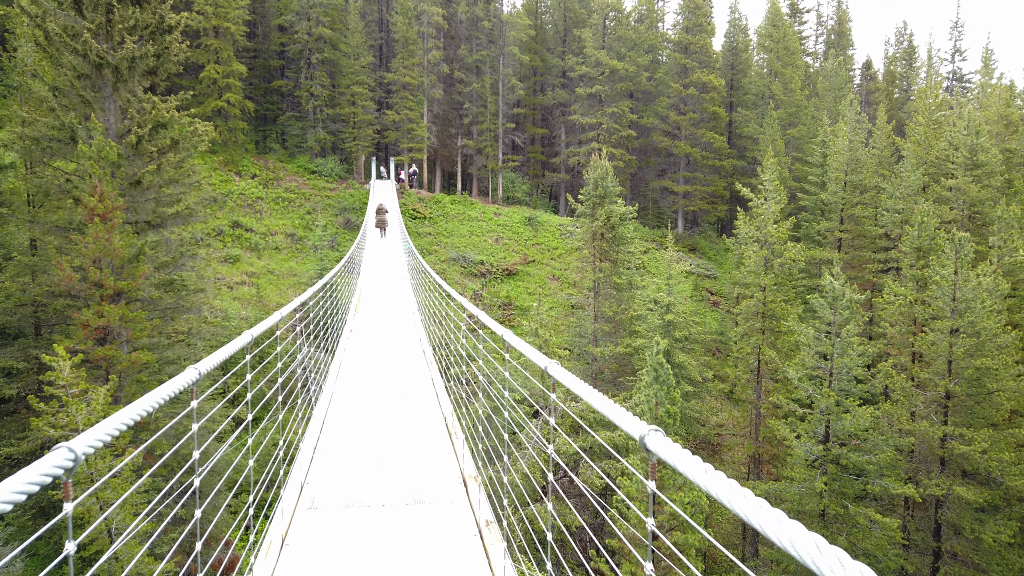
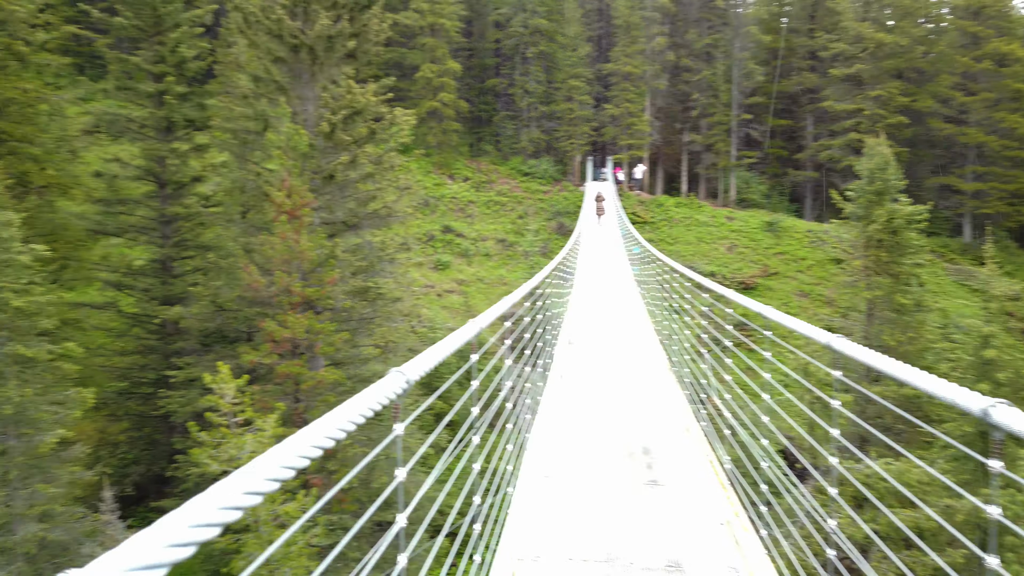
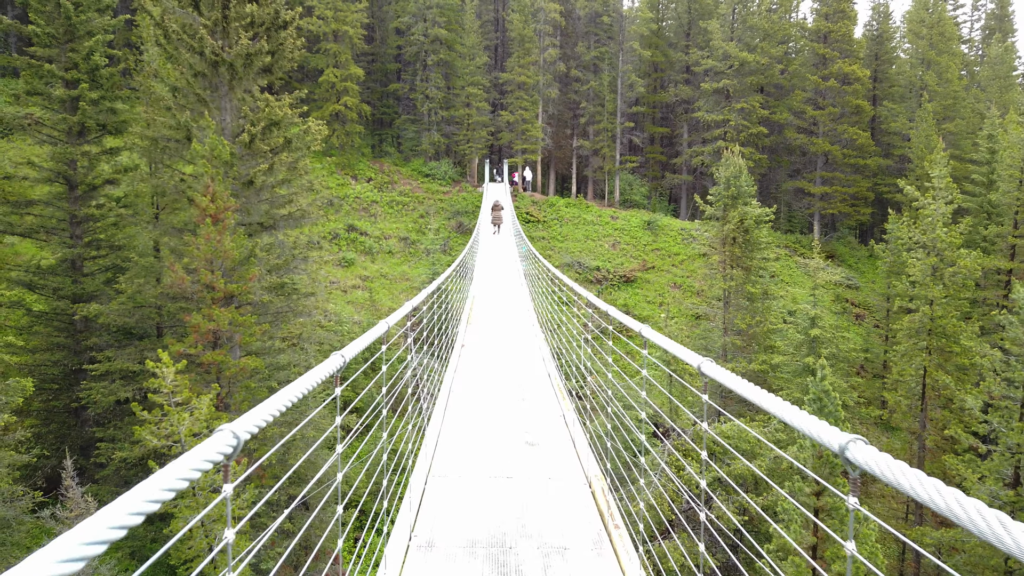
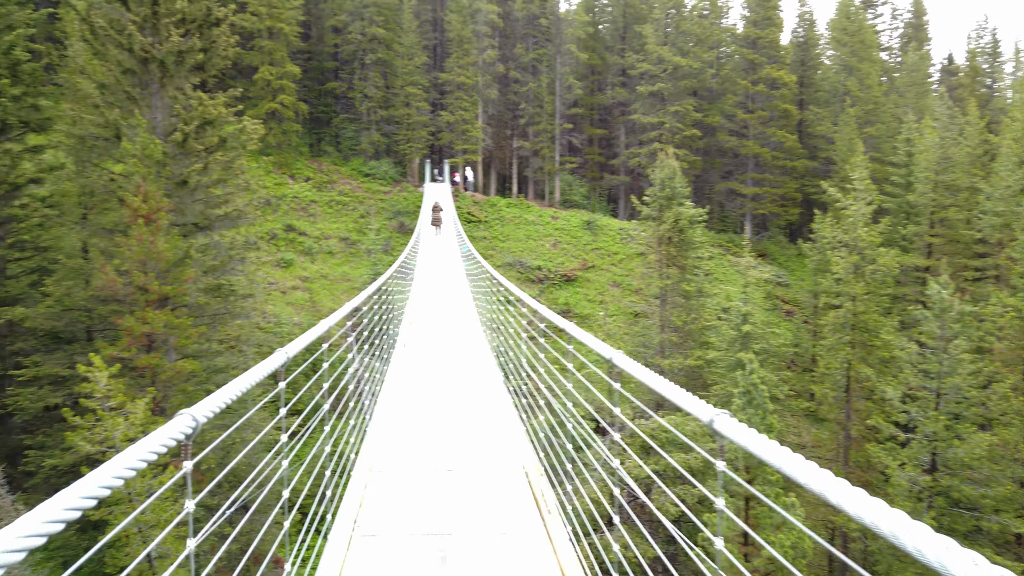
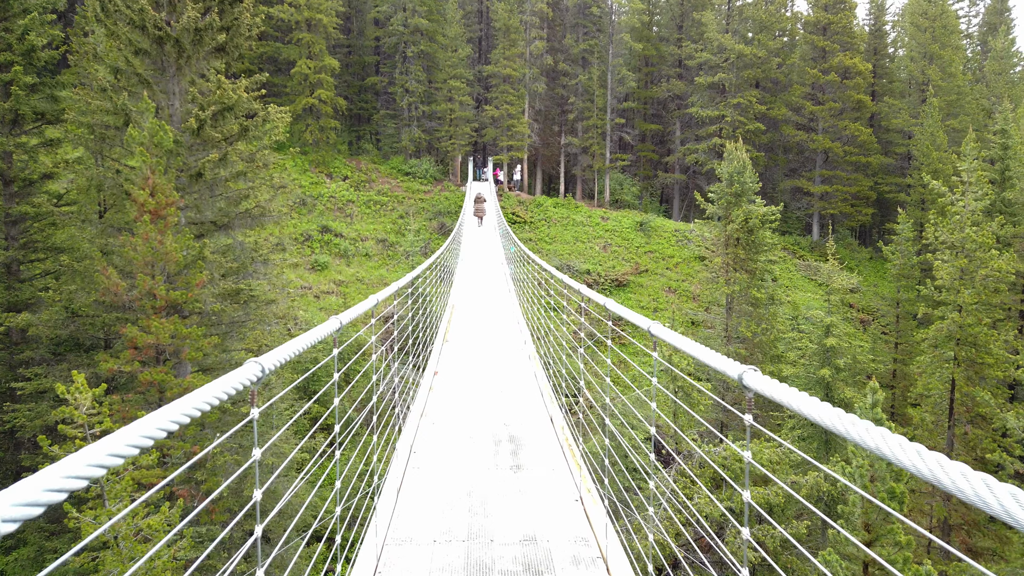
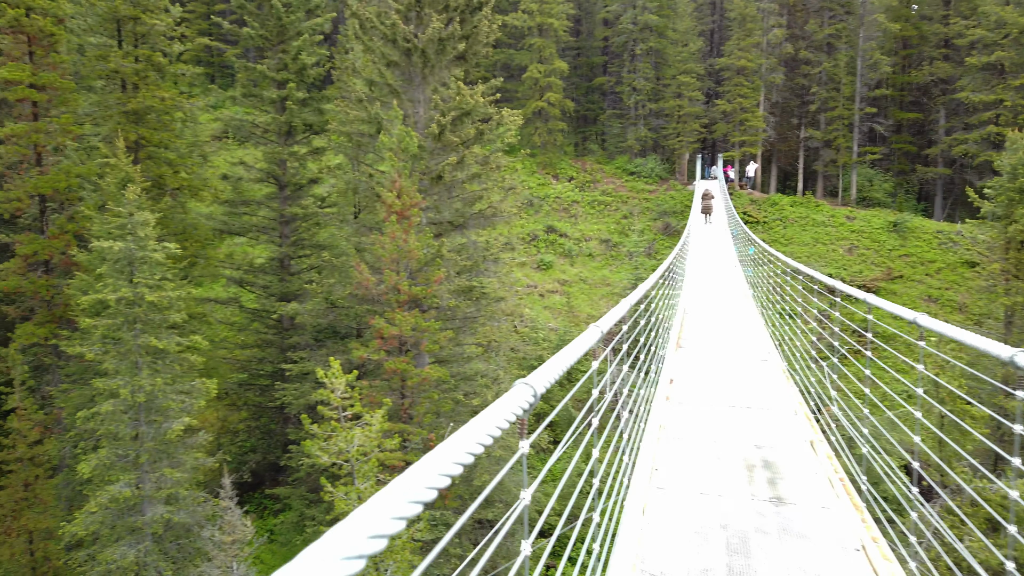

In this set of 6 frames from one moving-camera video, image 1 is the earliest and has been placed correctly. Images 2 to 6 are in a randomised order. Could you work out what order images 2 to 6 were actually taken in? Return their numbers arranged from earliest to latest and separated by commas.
4, 3, 5, 2, 6
